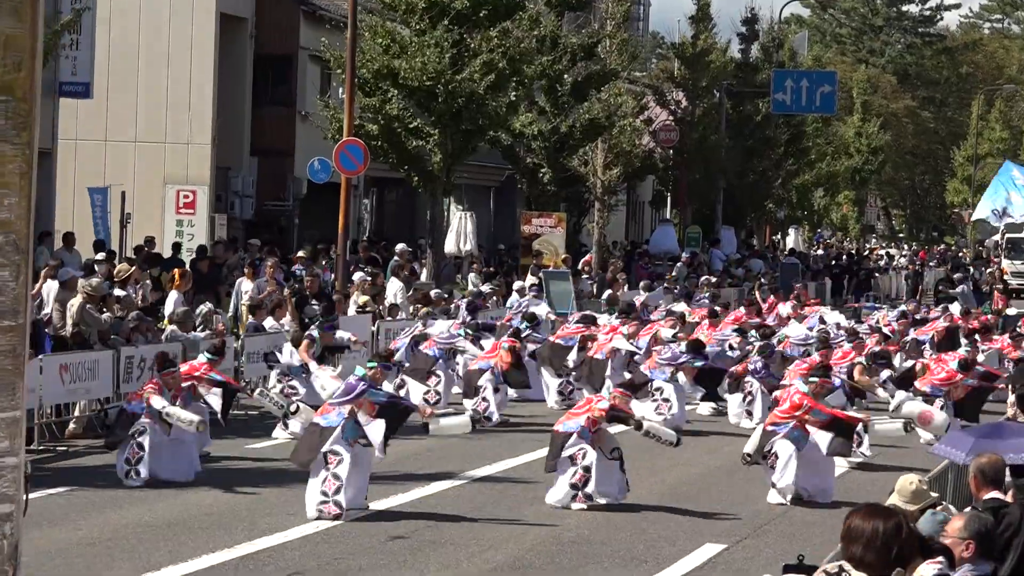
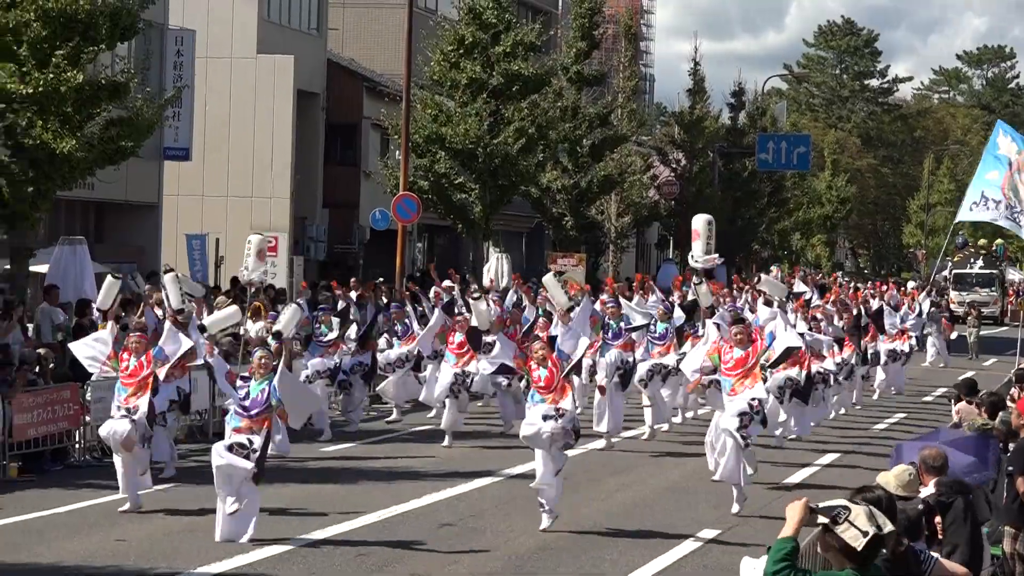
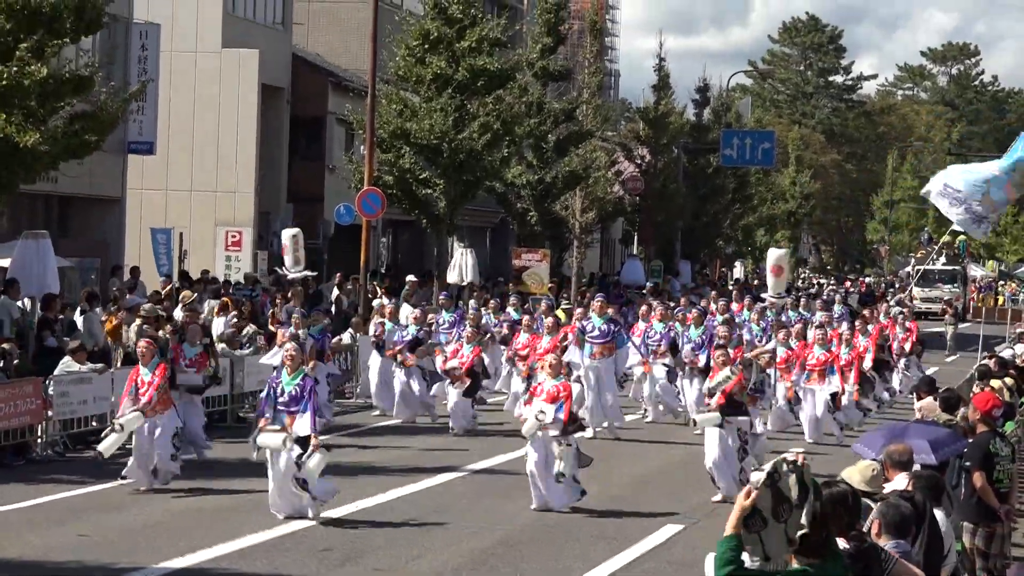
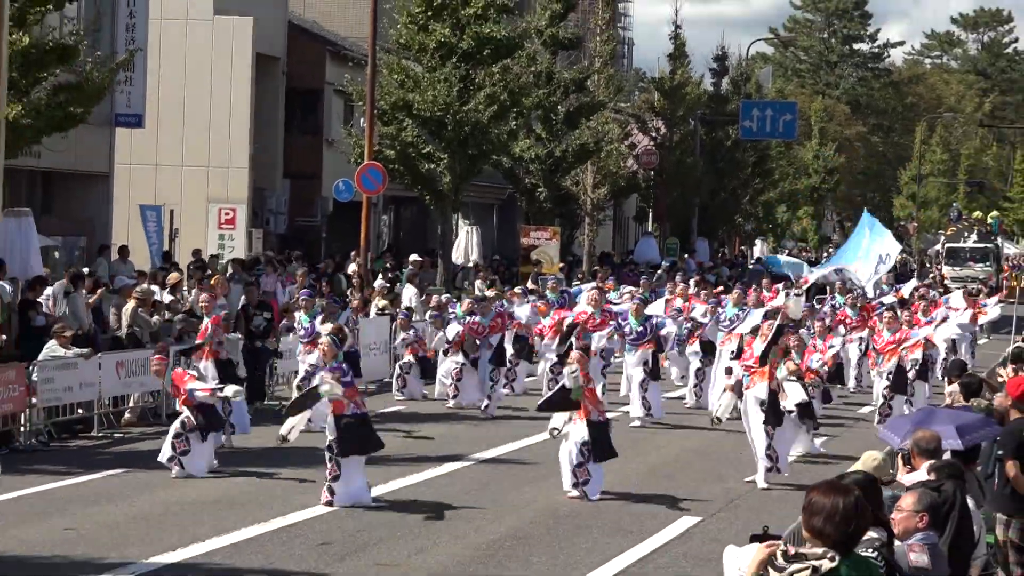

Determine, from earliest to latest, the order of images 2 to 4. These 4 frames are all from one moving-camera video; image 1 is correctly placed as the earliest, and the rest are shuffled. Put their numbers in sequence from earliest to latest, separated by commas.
4, 3, 2
